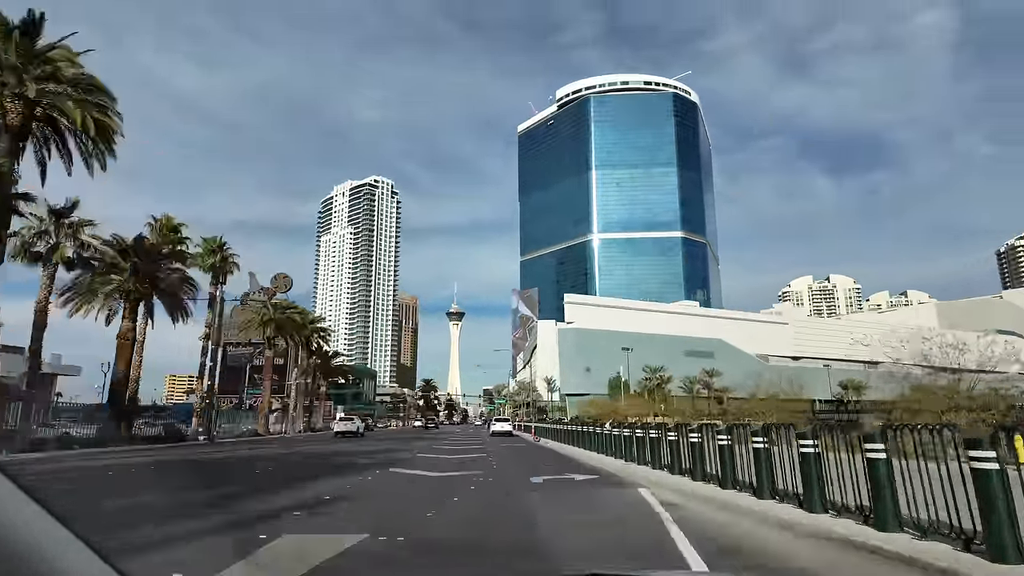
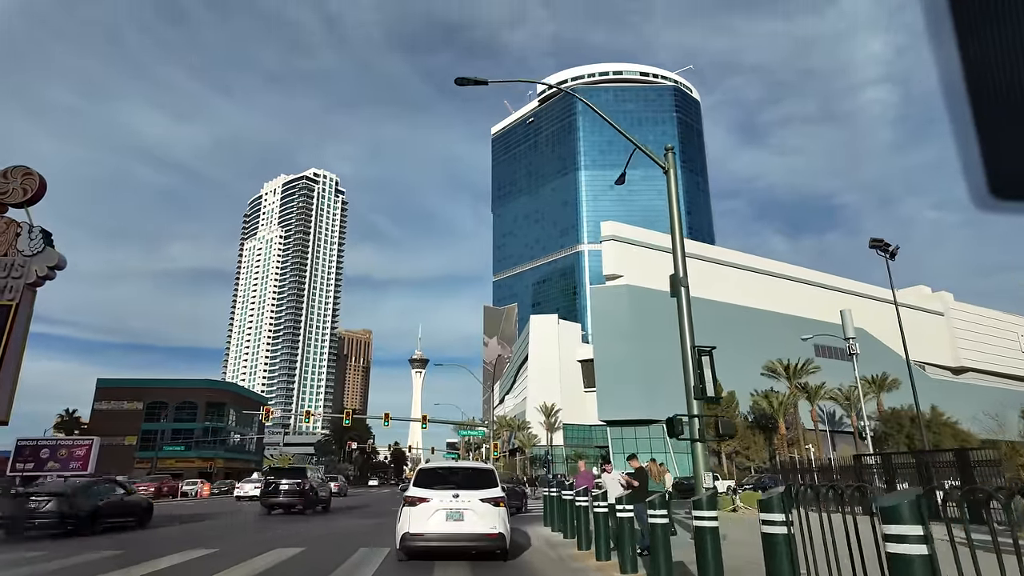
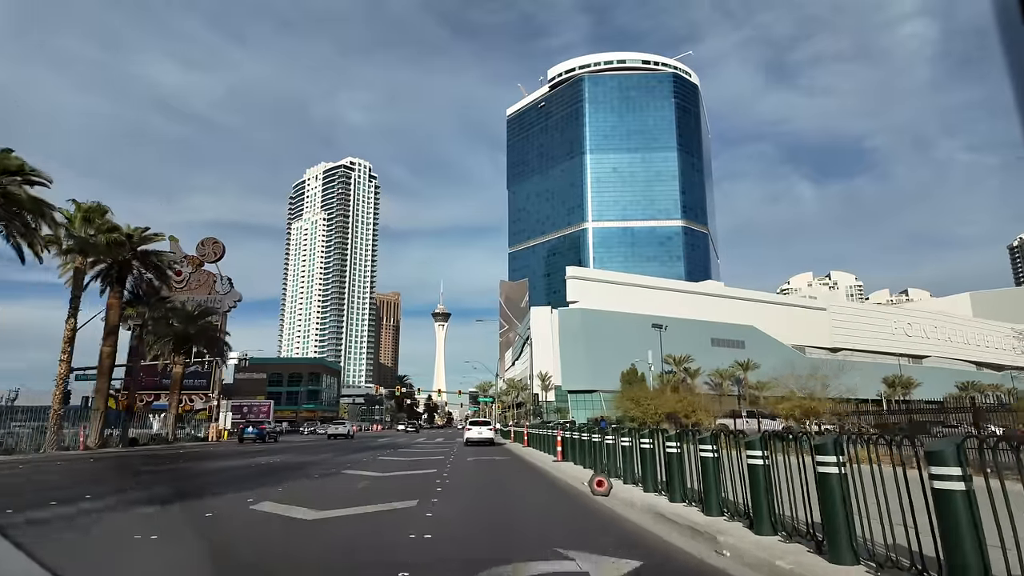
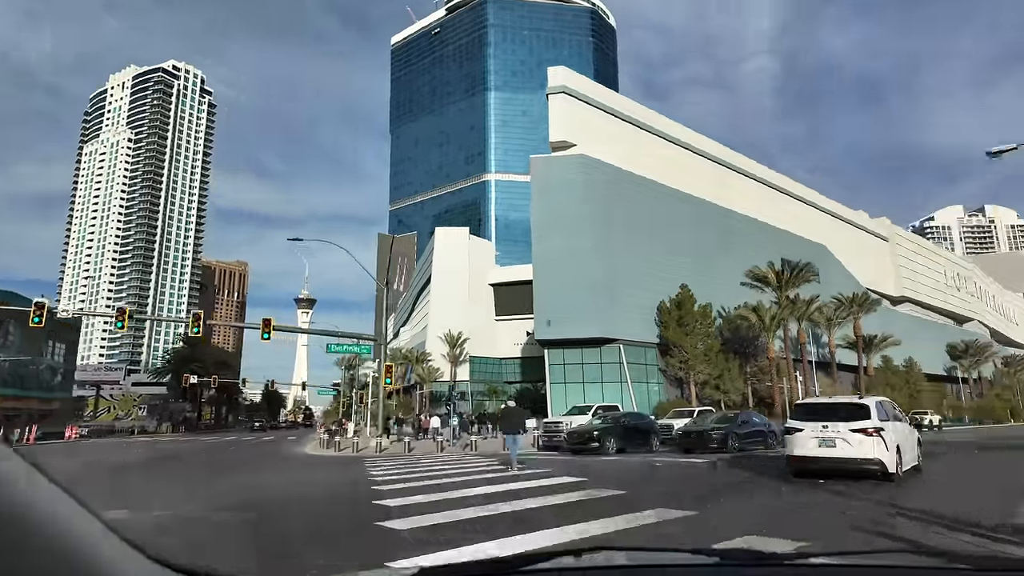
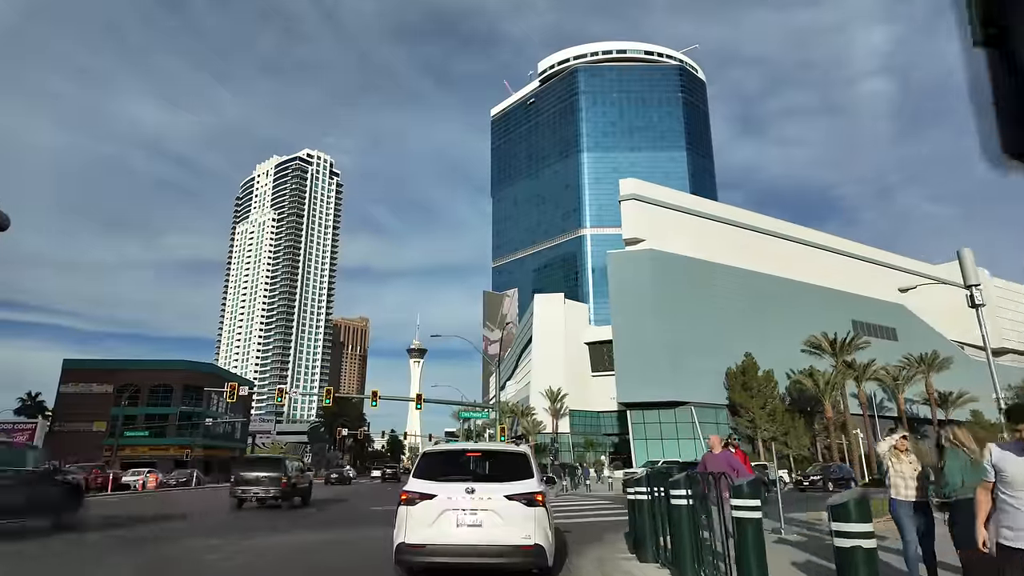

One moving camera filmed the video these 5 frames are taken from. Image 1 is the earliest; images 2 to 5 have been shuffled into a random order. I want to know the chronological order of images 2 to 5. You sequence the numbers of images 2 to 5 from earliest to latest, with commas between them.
3, 2, 5, 4
